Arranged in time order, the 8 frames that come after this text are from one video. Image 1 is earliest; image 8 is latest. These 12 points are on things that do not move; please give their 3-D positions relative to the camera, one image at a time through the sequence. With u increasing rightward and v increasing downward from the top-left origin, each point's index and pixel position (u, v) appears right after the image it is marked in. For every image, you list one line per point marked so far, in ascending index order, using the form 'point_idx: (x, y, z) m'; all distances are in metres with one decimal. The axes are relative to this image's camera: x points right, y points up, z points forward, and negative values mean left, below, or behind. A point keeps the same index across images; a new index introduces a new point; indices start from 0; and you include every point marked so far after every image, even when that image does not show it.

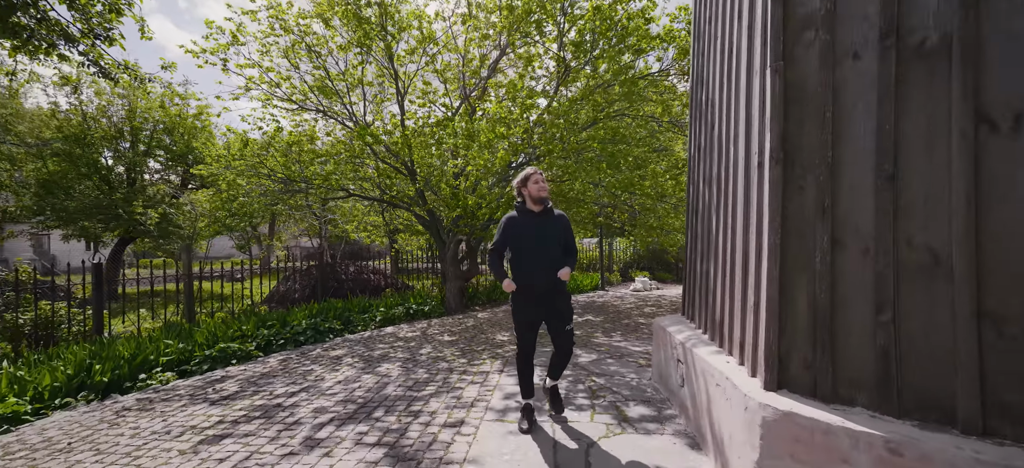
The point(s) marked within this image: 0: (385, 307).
0: (-2.2, -1.3, +8.6) m
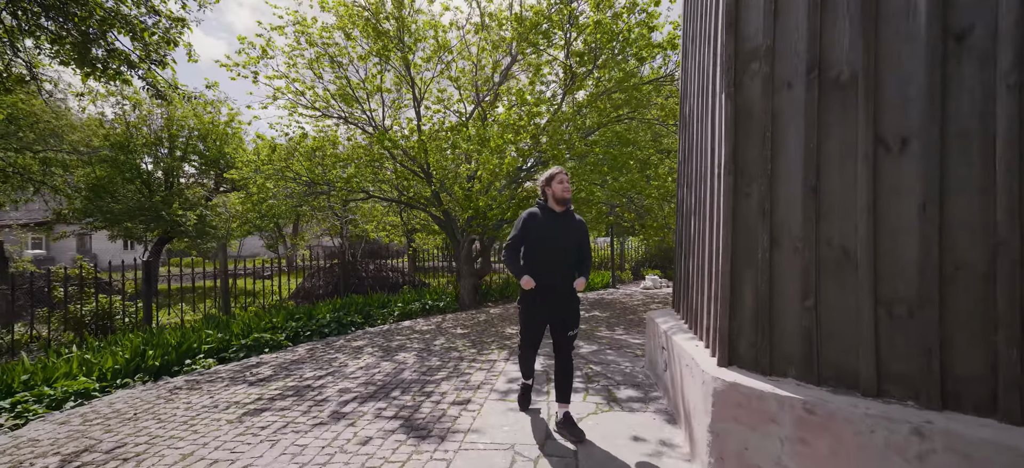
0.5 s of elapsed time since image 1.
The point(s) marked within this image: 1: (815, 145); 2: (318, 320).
0: (-2.0, -1.3, +9.1) m
1: (+1.4, +0.4, +2.3) m
2: (-2.9, -1.3, +7.4) m
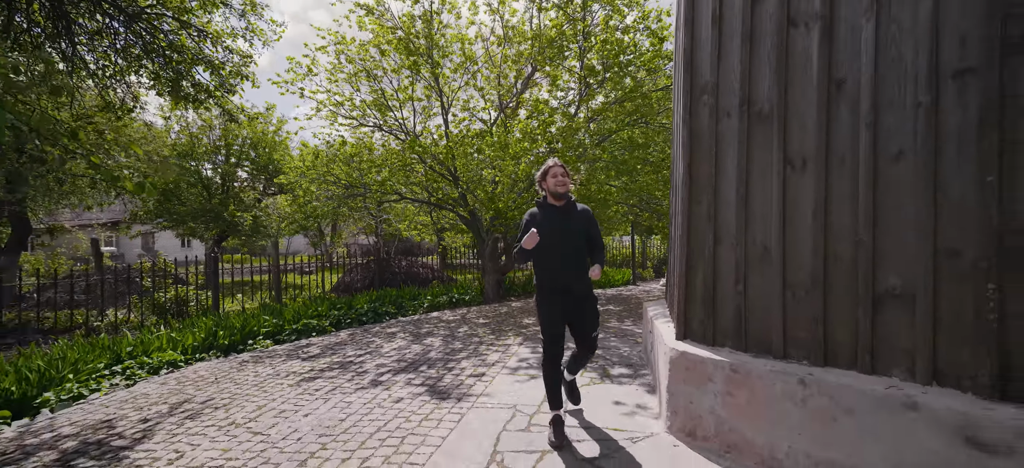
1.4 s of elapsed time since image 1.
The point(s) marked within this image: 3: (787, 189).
0: (-1.6, -1.3, +10.0) m
1: (+1.4, +0.4, +3.0) m
2: (-2.6, -1.3, +8.4) m
3: (+1.5, +0.3, +2.7) m
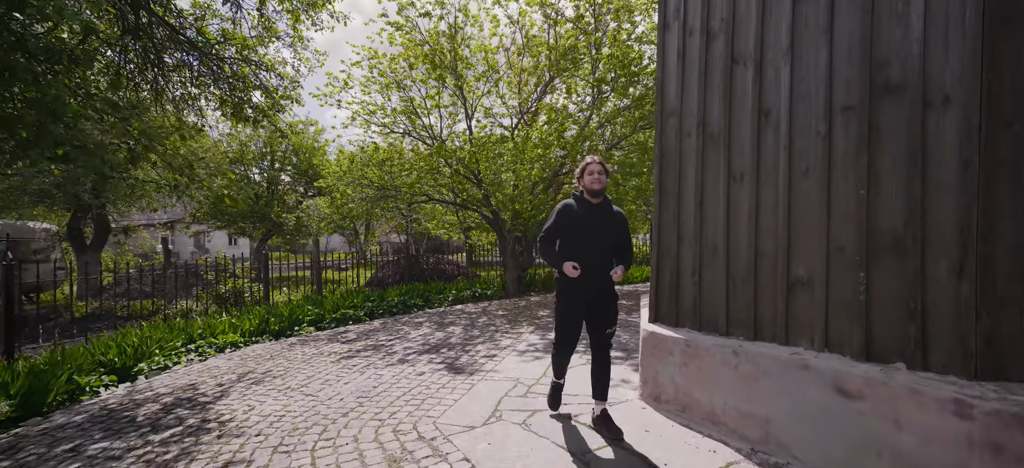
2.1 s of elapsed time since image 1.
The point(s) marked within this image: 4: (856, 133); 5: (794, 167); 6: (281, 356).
0: (-1.2, -1.2, +10.8) m
1: (+1.4, +0.4, +3.6) m
2: (-2.3, -1.3, +9.2) m
3: (+1.5, +0.3, +3.3) m
4: (+1.8, +0.5, +2.6) m
5: (+1.6, +0.4, +2.9) m
6: (-2.7, -1.4, +5.7) m
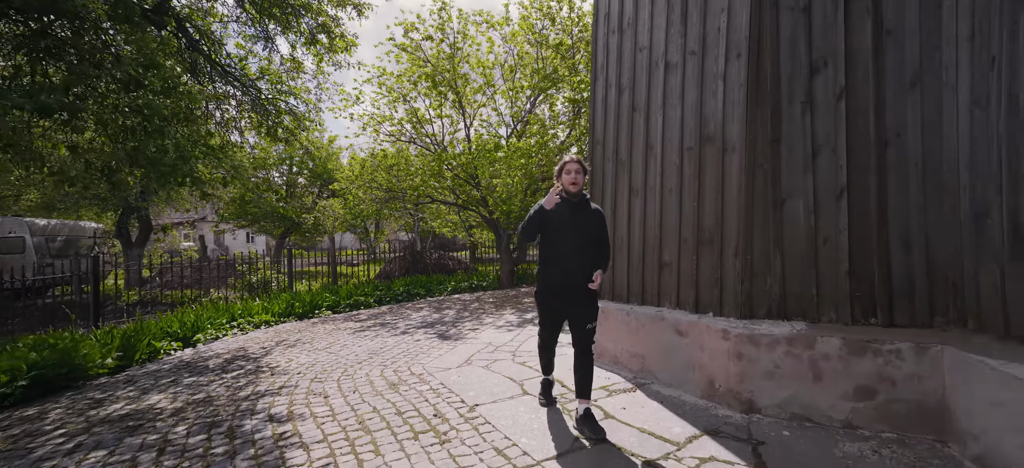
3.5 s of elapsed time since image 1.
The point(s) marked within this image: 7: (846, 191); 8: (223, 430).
0: (-1.4, -1.2, +12.2) m
1: (+1.0, +0.5, +5.0) m
2: (-2.5, -1.2, +10.7) m
3: (+1.1, +0.3, +4.7) m
4: (+1.4, +0.6, +4.0) m
5: (+1.3, +0.4, +4.3) m
6: (-3.0, -1.4, +7.2) m
7: (+2.2, +0.3, +3.2) m
8: (-1.8, -1.2, +3.1) m
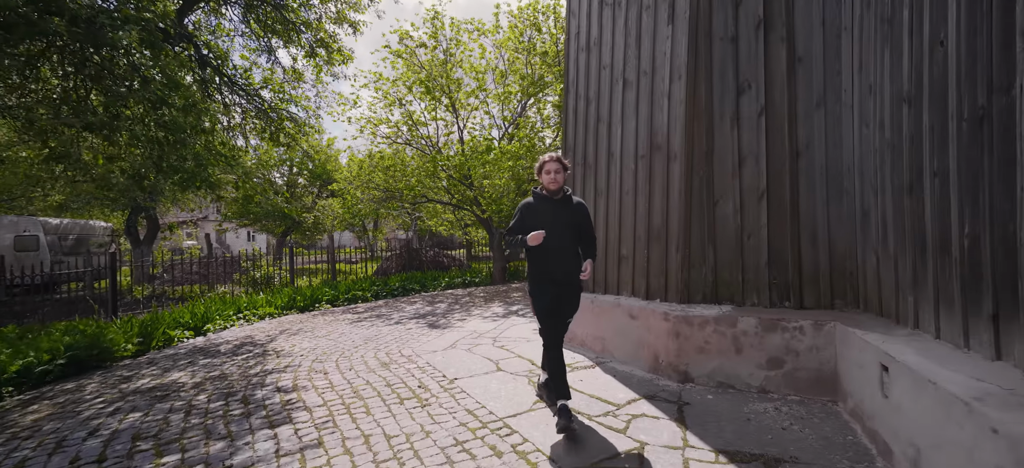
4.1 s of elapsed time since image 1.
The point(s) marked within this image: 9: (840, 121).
0: (-1.7, -1.1, +12.8) m
1: (+0.8, +0.5, +5.6) m
2: (-2.8, -1.2, +11.3) m
3: (+0.9, +0.3, +5.3) m
4: (+1.2, +0.6, +4.5) m
5: (+1.1, +0.5, +4.9) m
6: (-3.2, -1.4, +7.8) m
7: (+2.0, +0.3, +3.8) m
8: (-2.1, -1.2, +3.7) m
9: (+2.4, +0.8, +3.7) m
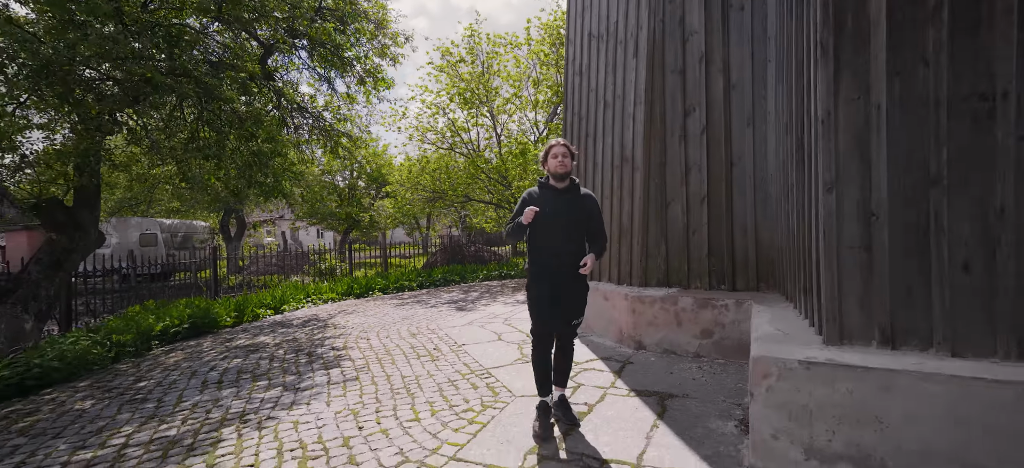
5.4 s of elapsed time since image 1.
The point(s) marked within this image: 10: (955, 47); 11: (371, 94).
0: (-0.6, -1.0, +14.1) m
1: (+0.9, +0.5, +6.6) m
2: (-1.9, -1.1, +12.7) m
3: (+1.0, +0.4, +6.3) m
4: (+1.2, +0.6, +5.5) m
5: (+1.1, +0.5, +5.9) m
6: (-2.8, -1.3, +9.3) m
7: (+1.9, +0.3, +4.7) m
8: (-2.1, -1.2, +5.1) m
9: (+2.3, +0.9, +4.5) m
10: (+2.0, +0.9, +2.3) m
11: (-2.6, +2.7, +9.4) m
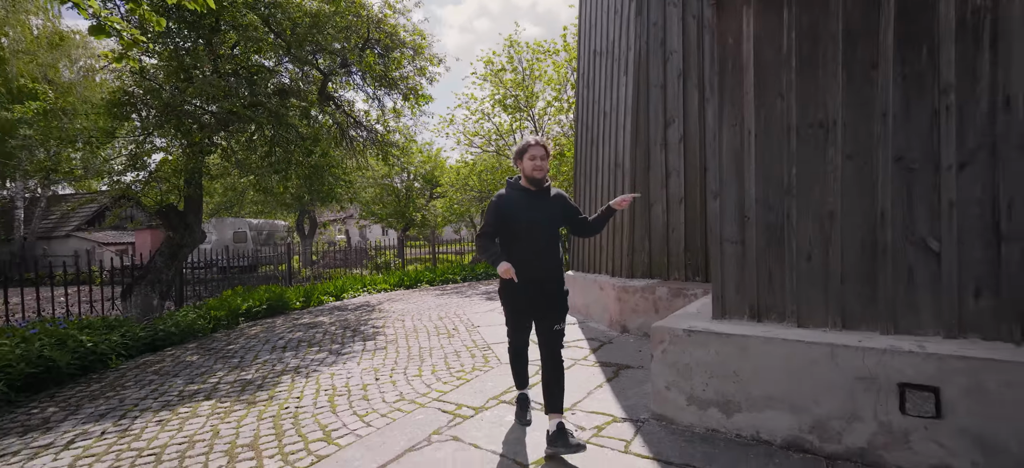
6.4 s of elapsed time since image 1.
0: (+0.6, -0.9, +15.0) m
1: (+1.2, +0.6, +7.4) m
2: (-0.8, -1.0, +13.8) m
3: (+1.2, +0.4, +7.0) m
4: (+1.3, +0.7, +6.3) m
5: (+1.3, +0.5, +6.6) m
6: (-2.1, -1.3, +10.5) m
7: (+1.9, +0.4, +5.4) m
8: (-2.0, -1.2, +6.3) m
9: (+2.2, +0.9, +5.1) m
10: (+1.7, +0.9, +2.9) m
11: (-2.0, +2.7, +10.6) m
